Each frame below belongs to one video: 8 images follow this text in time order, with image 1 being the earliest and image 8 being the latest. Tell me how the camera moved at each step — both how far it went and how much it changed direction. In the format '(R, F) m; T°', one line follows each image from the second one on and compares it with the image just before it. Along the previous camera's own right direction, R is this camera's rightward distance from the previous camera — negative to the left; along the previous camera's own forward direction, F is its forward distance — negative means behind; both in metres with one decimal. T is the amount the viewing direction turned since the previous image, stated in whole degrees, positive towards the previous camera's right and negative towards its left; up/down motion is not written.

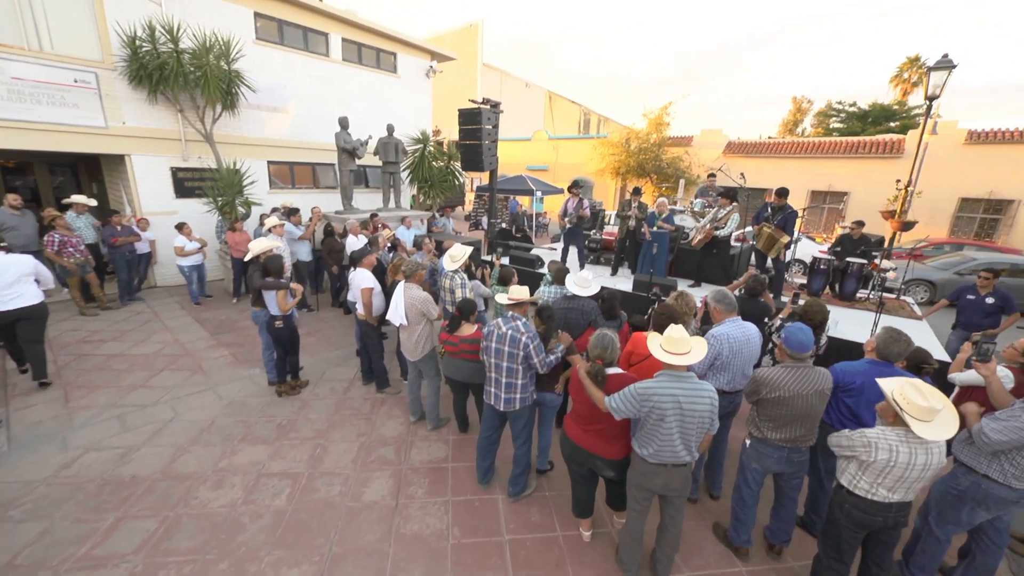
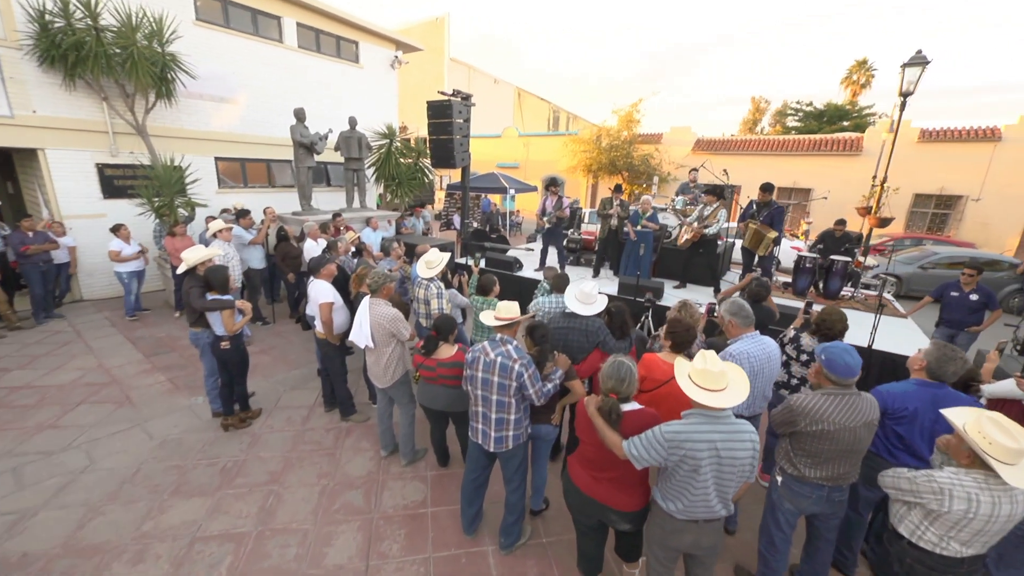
(-0.1, +0.5) m; +4°
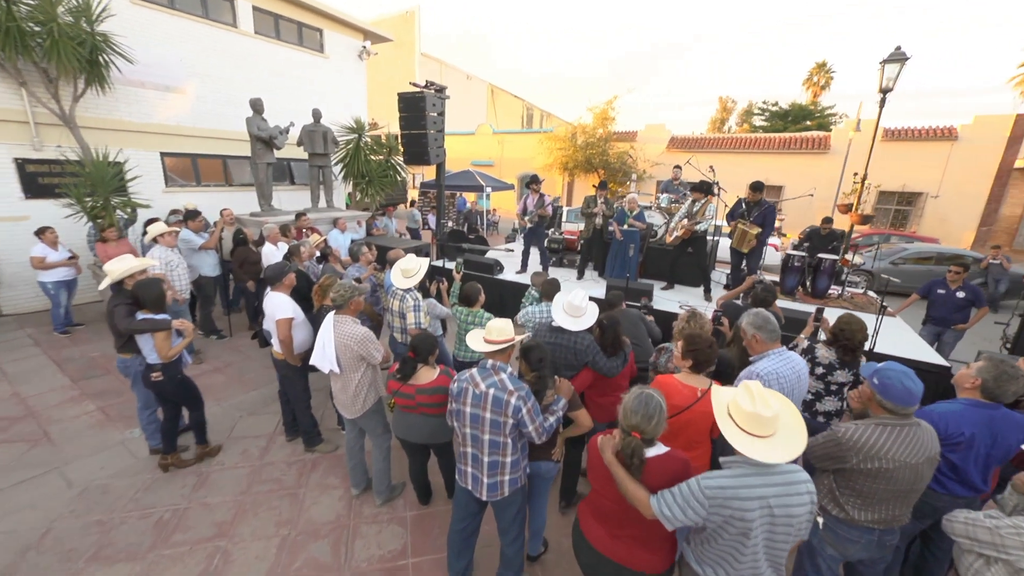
(-0.1, +0.4) m; +3°
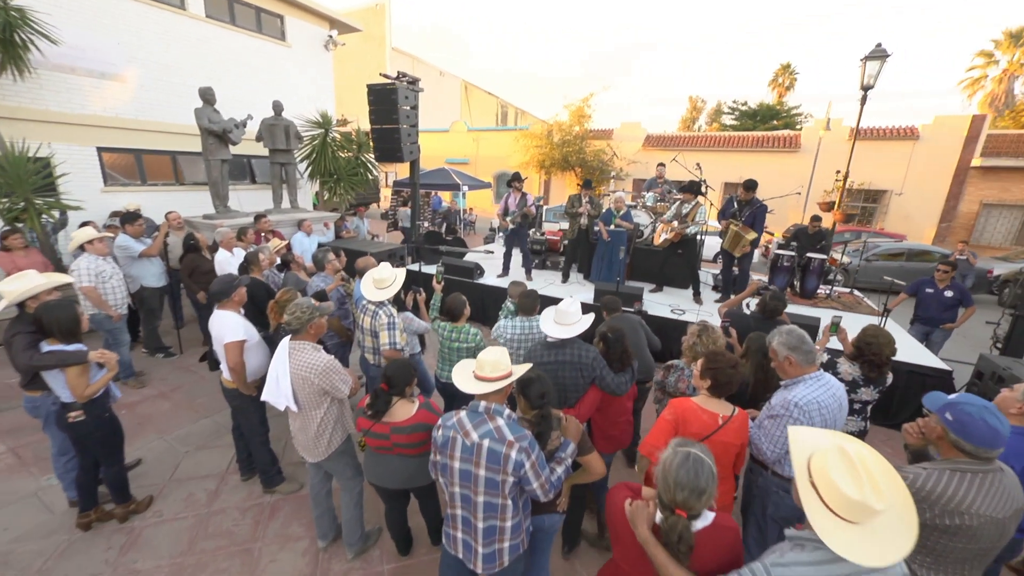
(-0.1, +0.4) m; +3°
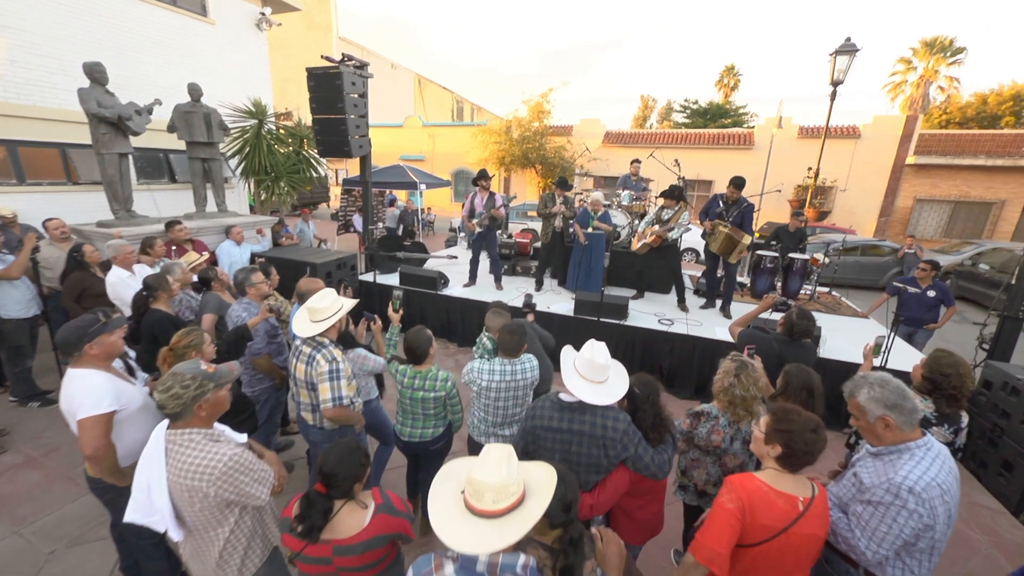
(-0.1, +0.6) m; +6°
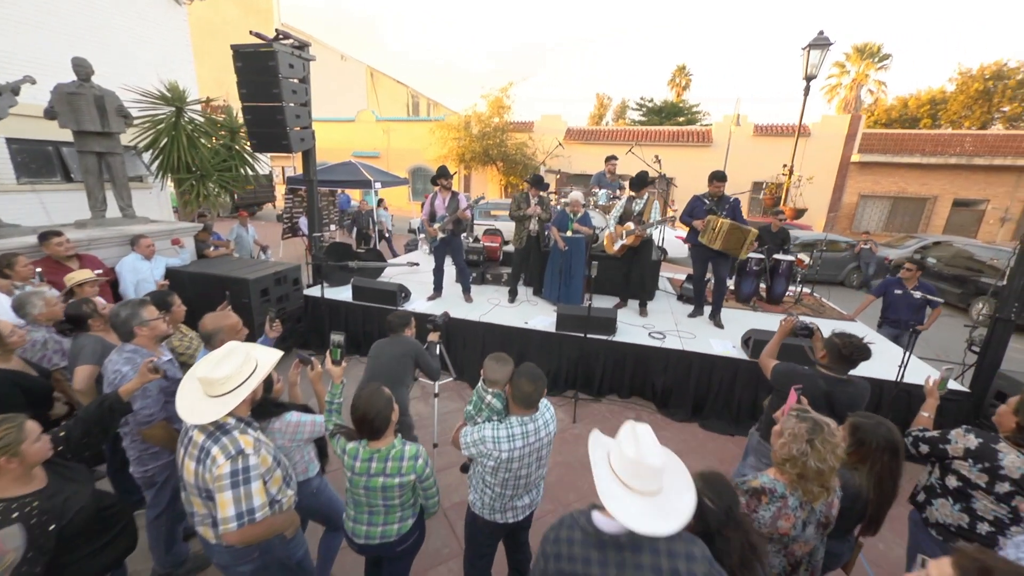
(-0.1, +0.6) m; +5°
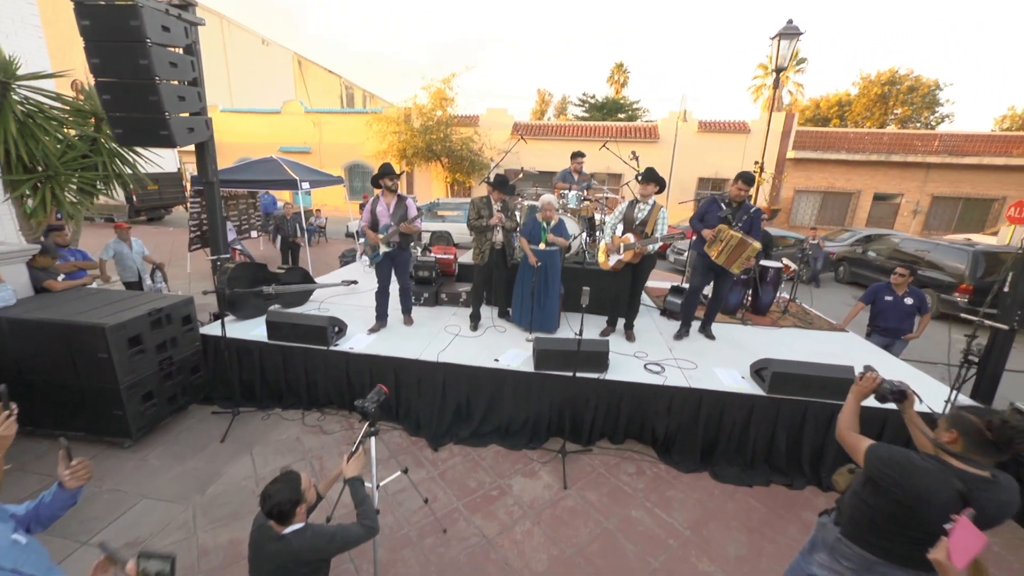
(-0.1, +0.9) m; +7°
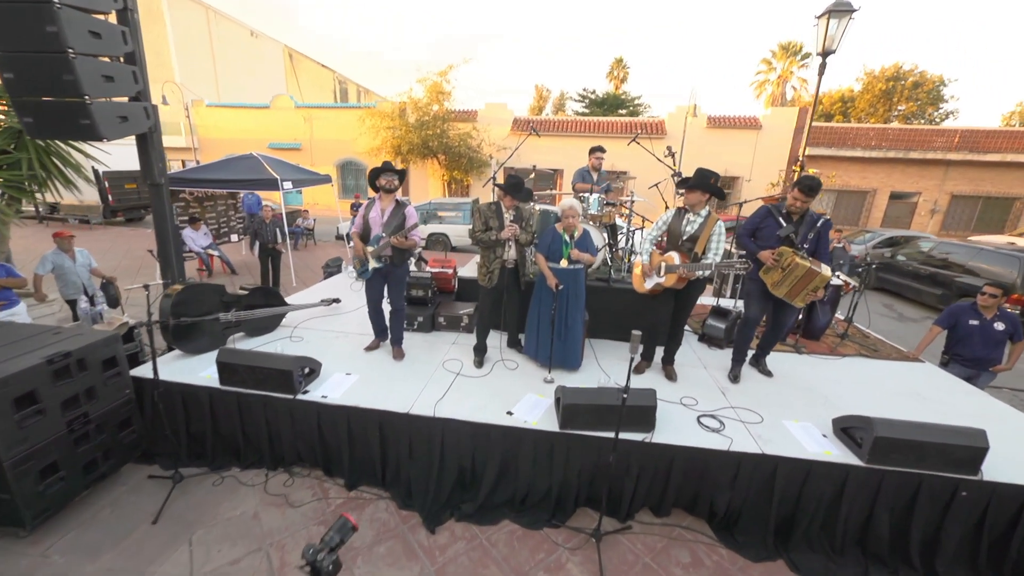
(-0.1, +0.8) m; 0°
